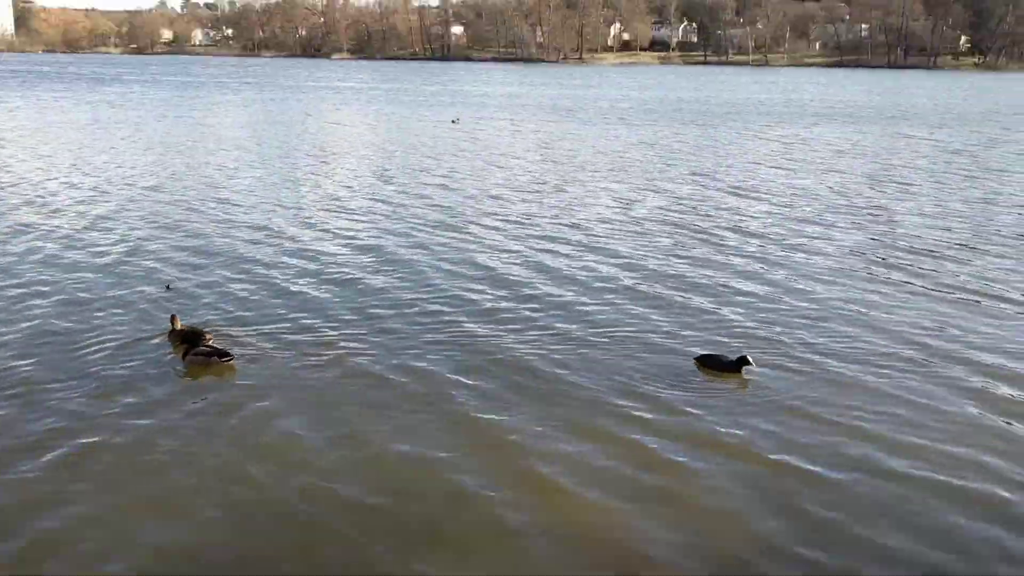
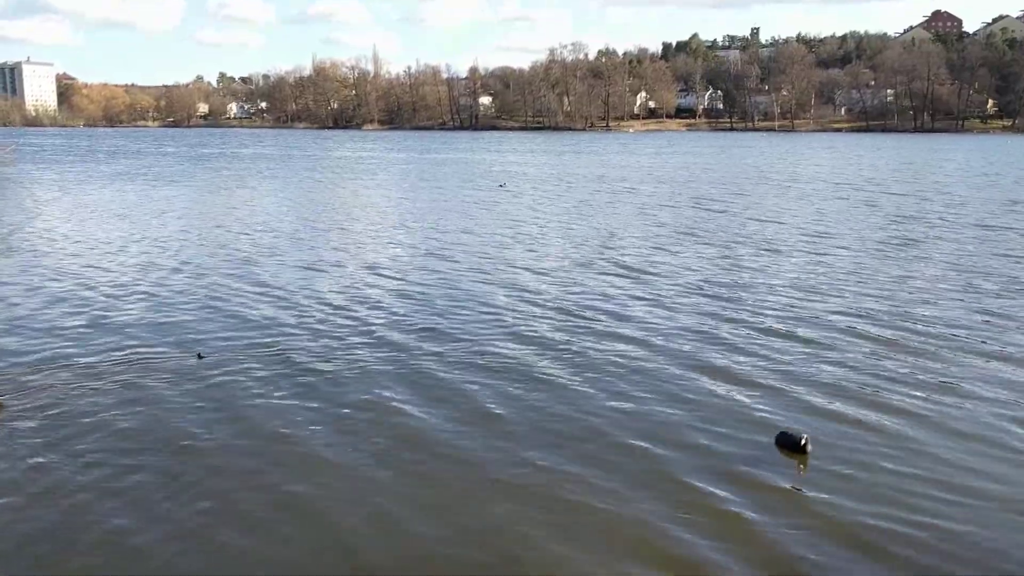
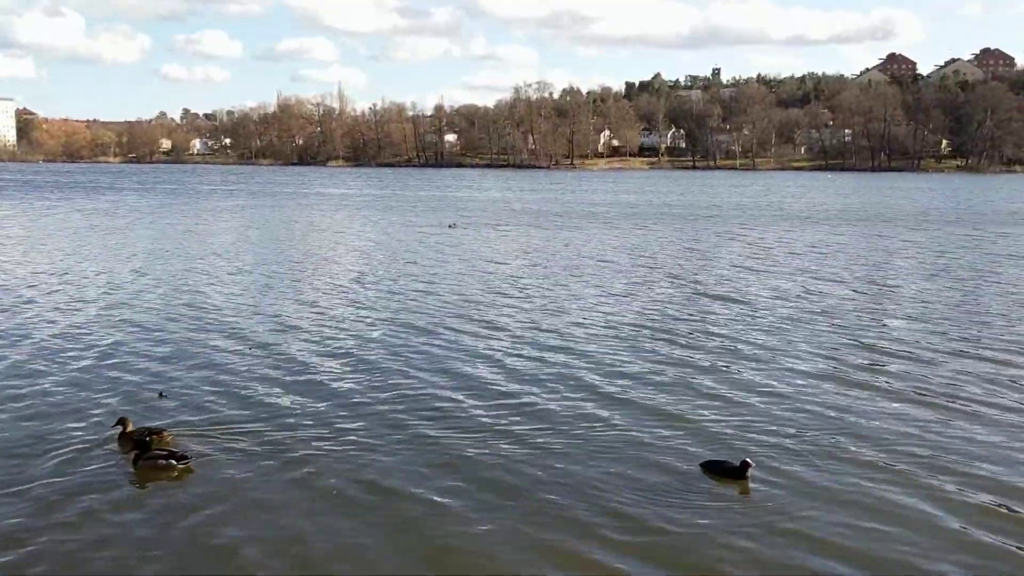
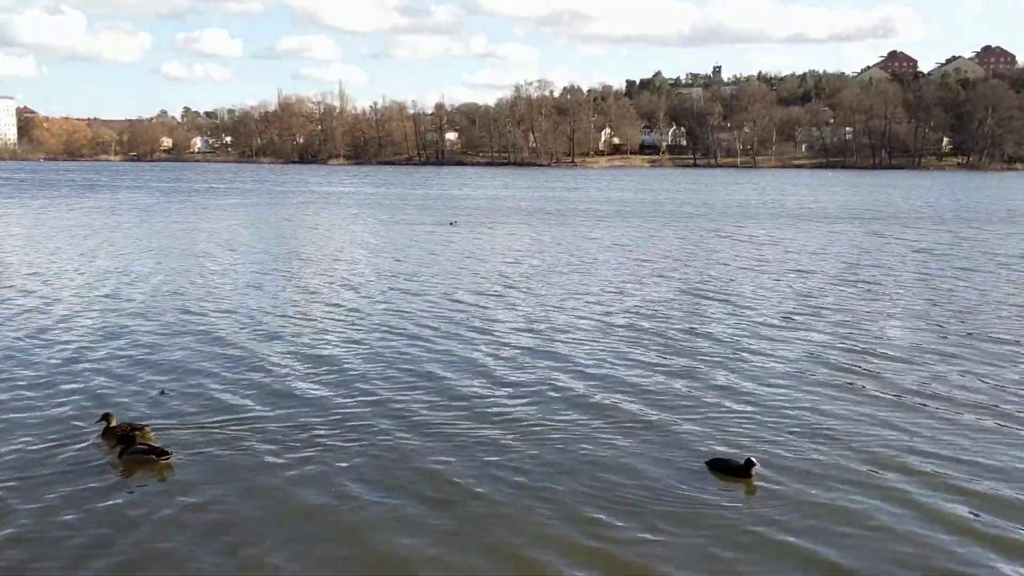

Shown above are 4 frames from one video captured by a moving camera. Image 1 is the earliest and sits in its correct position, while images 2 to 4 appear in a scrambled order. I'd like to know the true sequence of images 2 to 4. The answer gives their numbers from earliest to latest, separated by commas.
3, 4, 2
